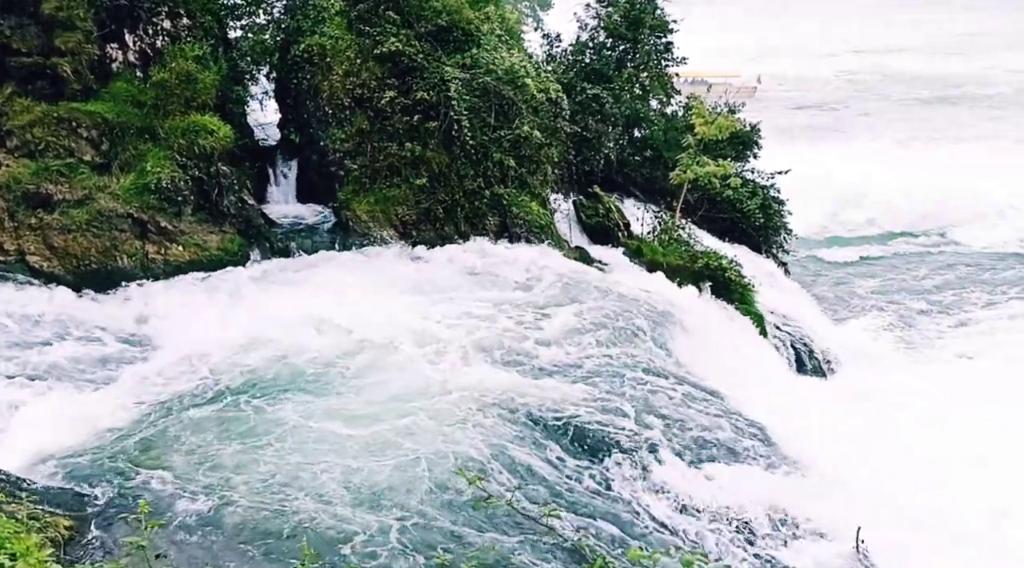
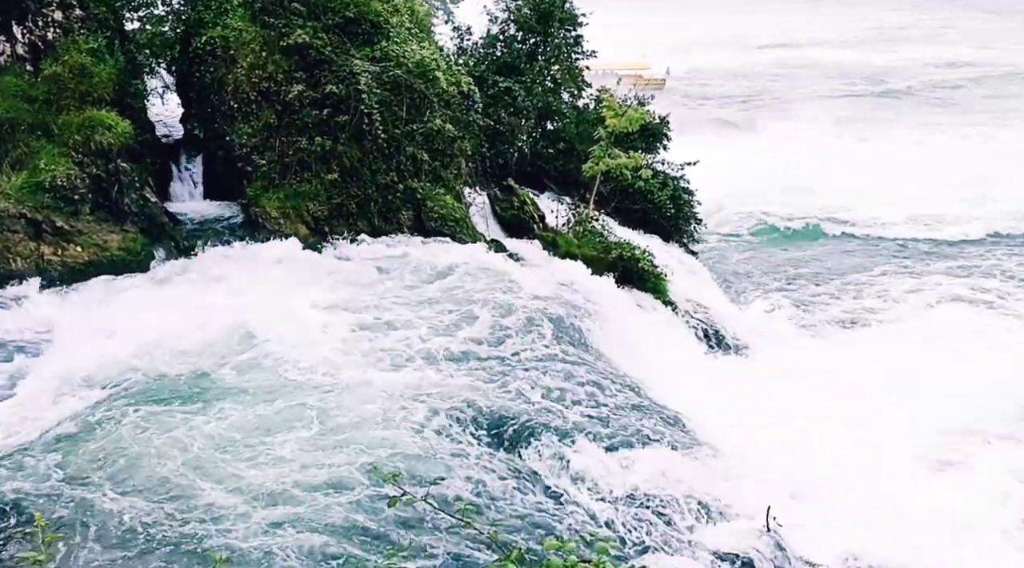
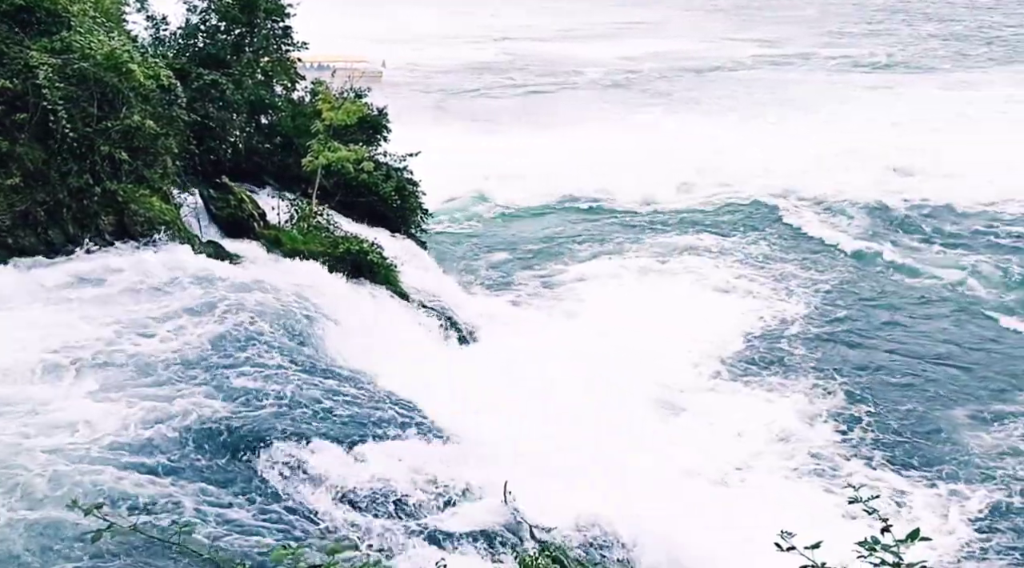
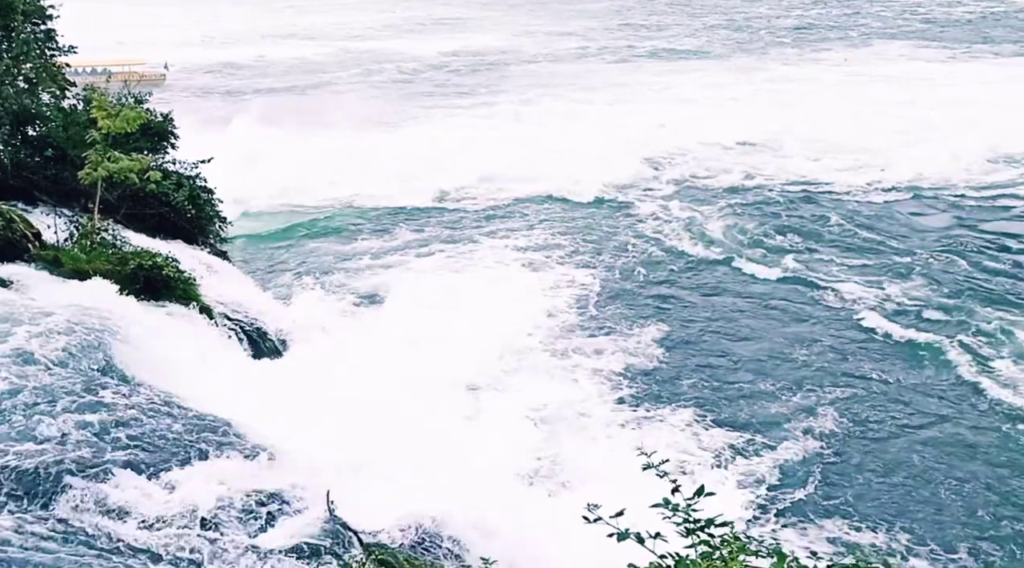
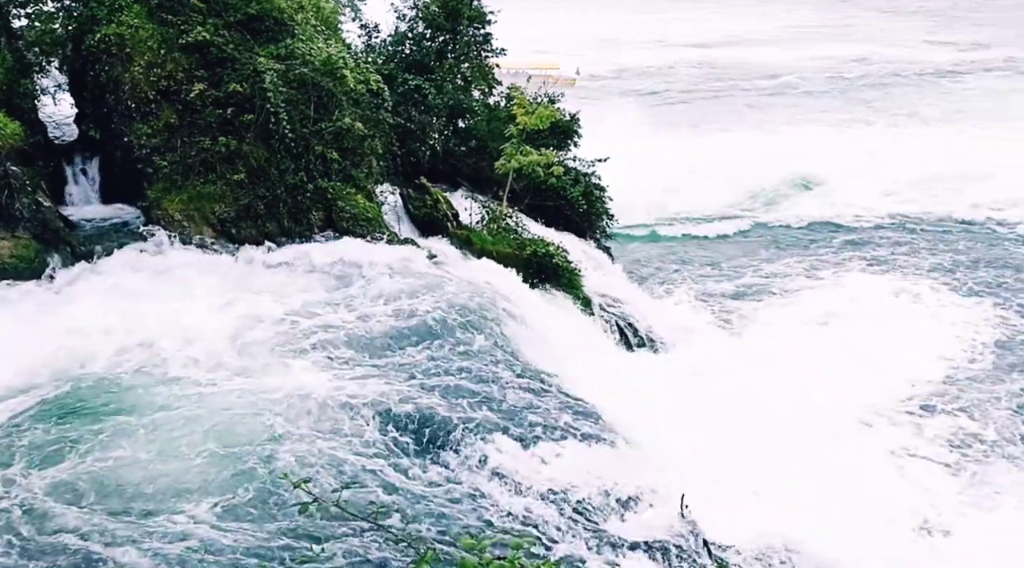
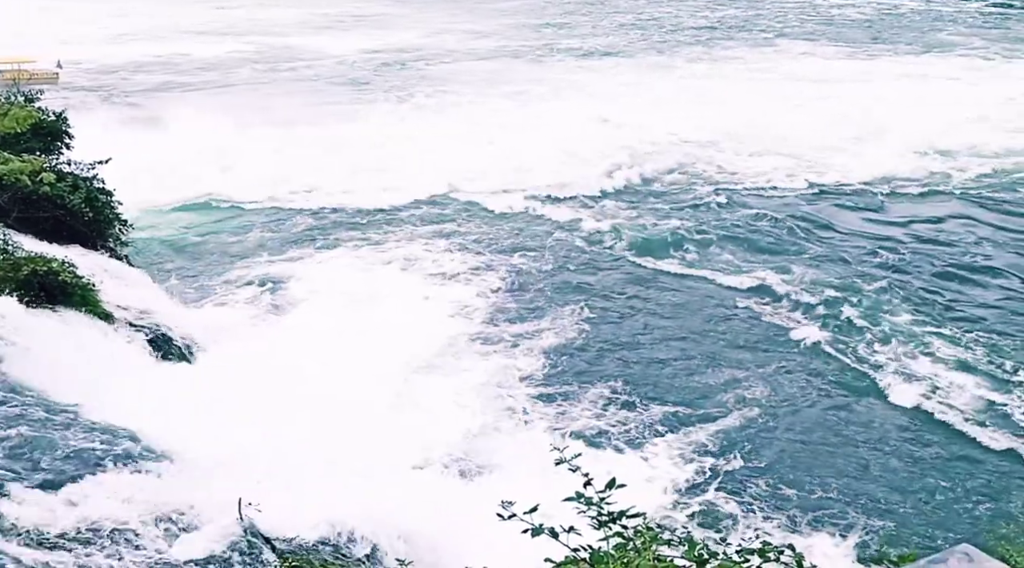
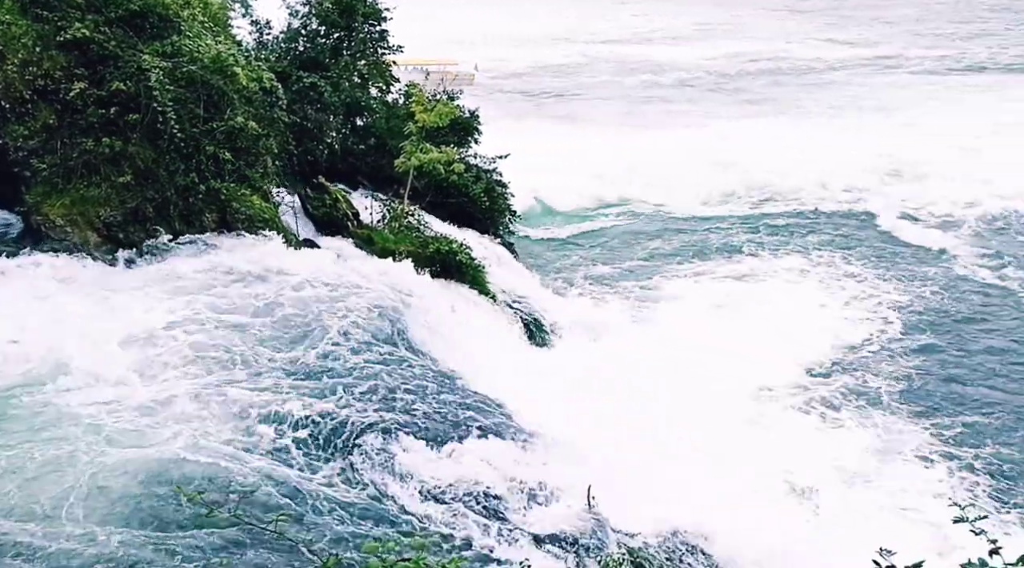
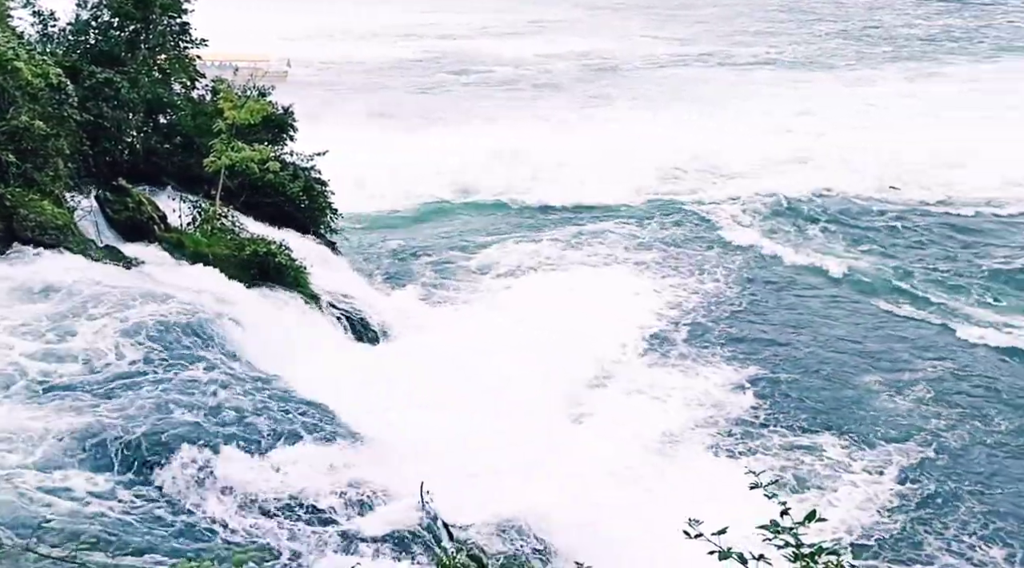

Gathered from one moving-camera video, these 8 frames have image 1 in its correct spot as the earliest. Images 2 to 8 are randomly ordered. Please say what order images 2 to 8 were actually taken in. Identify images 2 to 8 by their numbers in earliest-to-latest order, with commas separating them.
2, 5, 7, 3, 8, 4, 6
